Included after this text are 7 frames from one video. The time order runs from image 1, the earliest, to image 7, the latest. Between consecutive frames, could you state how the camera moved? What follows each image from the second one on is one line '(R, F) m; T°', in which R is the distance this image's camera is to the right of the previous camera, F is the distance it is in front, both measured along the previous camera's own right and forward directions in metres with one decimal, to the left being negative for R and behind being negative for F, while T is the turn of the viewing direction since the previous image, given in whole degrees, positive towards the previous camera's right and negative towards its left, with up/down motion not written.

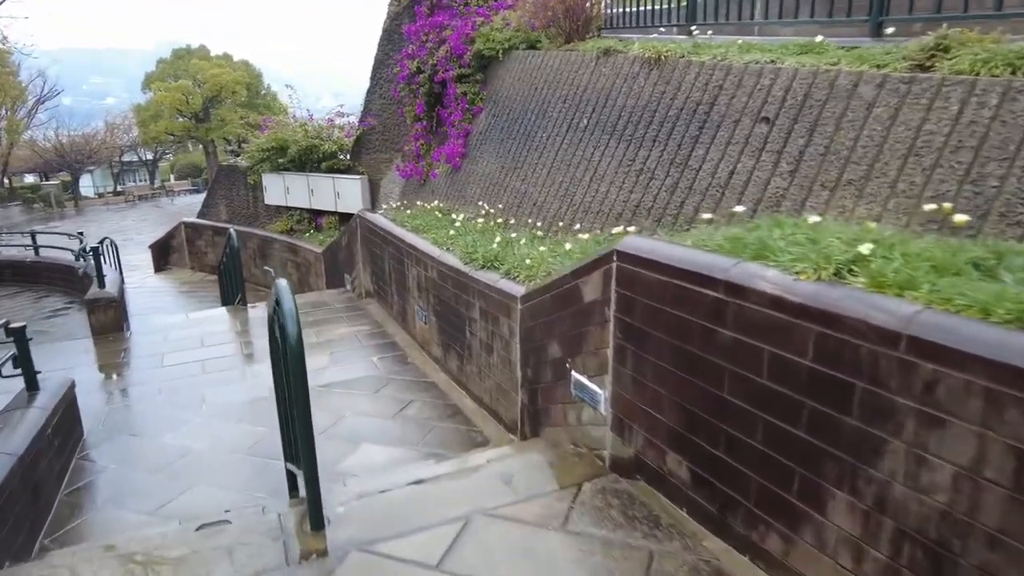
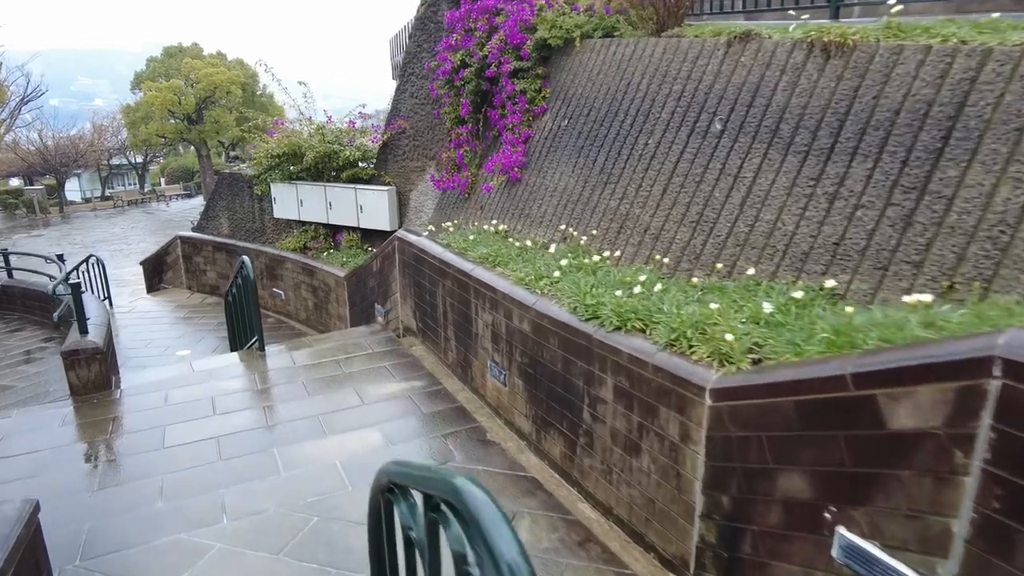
(-0.7, +1.1) m; +1°
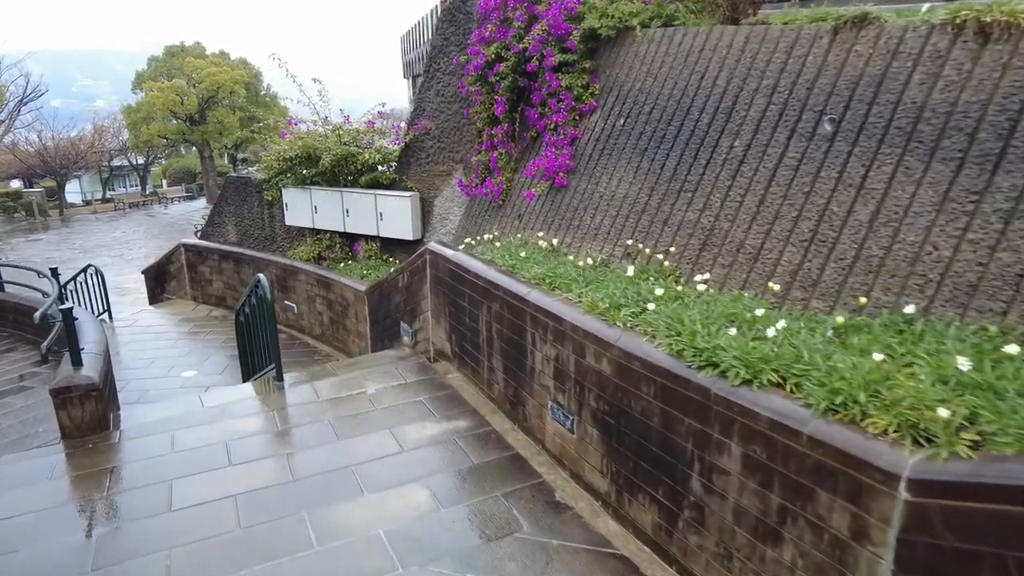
(-0.3, +0.6) m; 0°
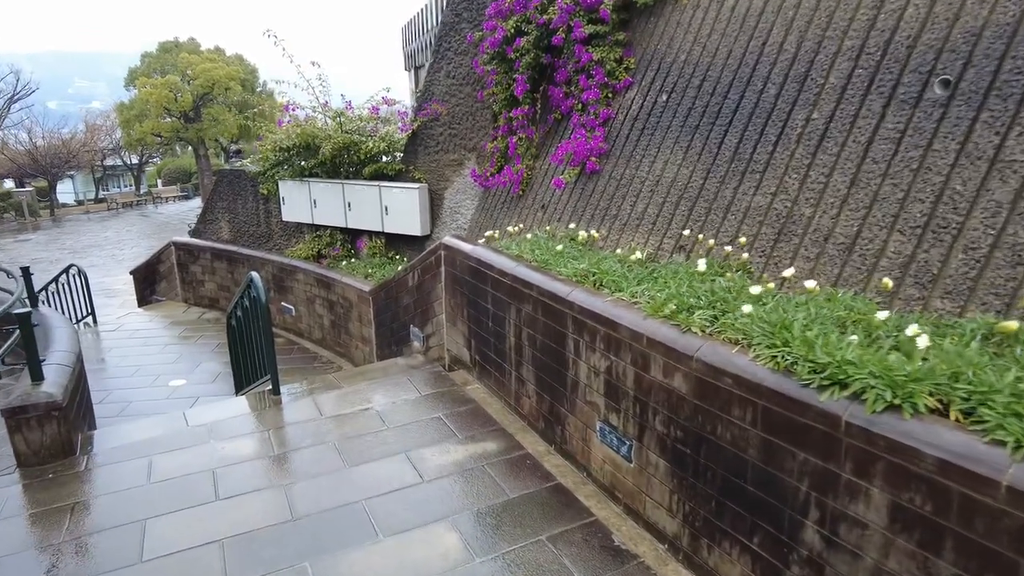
(-0.2, +0.6) m; 0°
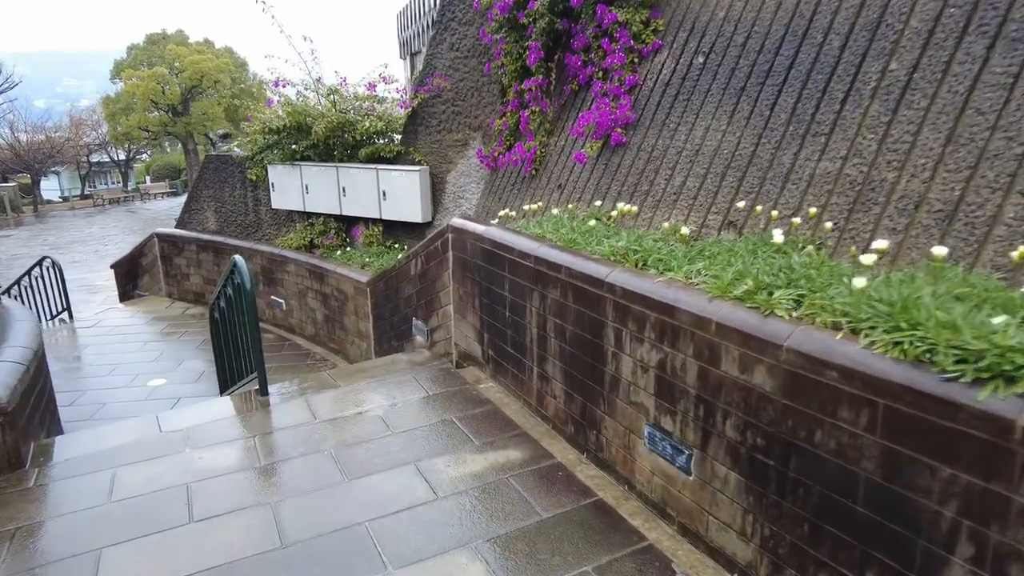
(-0.1, +0.5) m; +1°
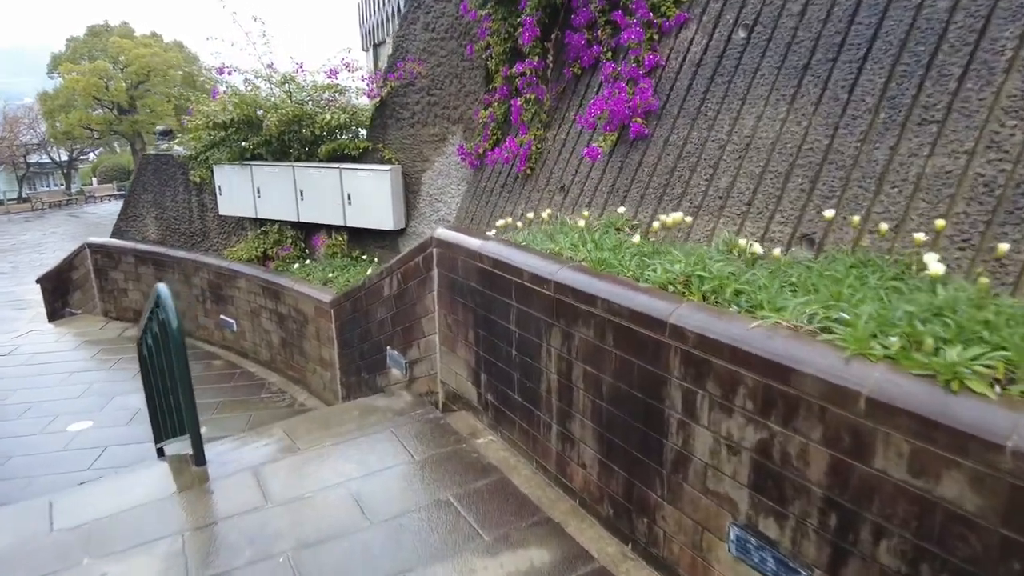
(-0.2, +0.7) m; +3°
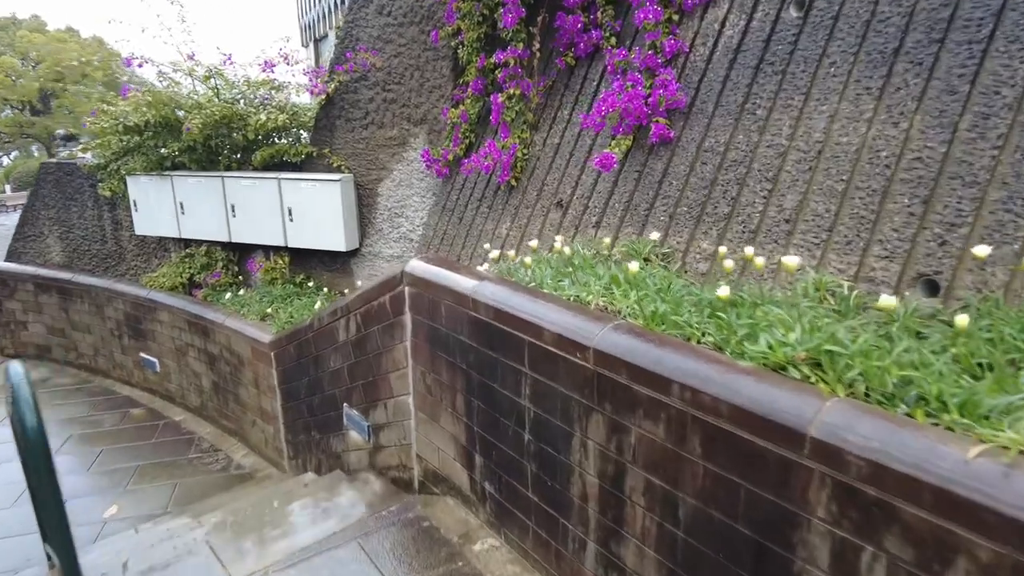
(-0.2, +0.7) m; +5°
